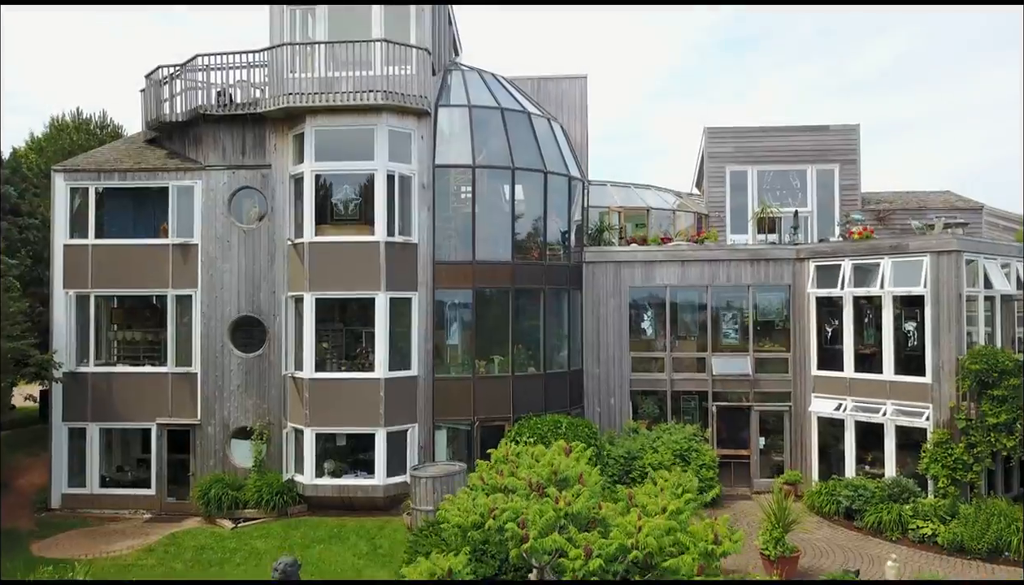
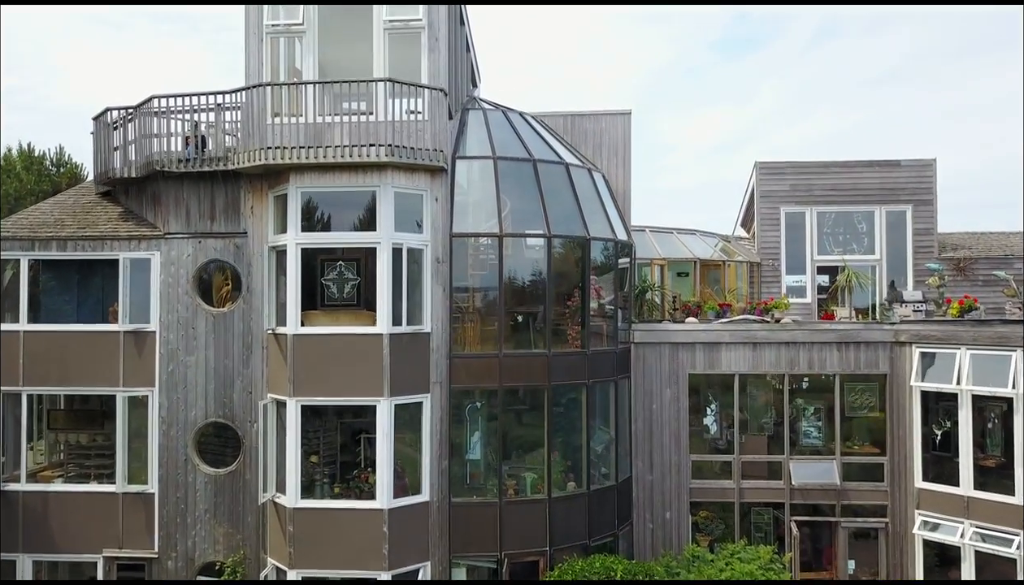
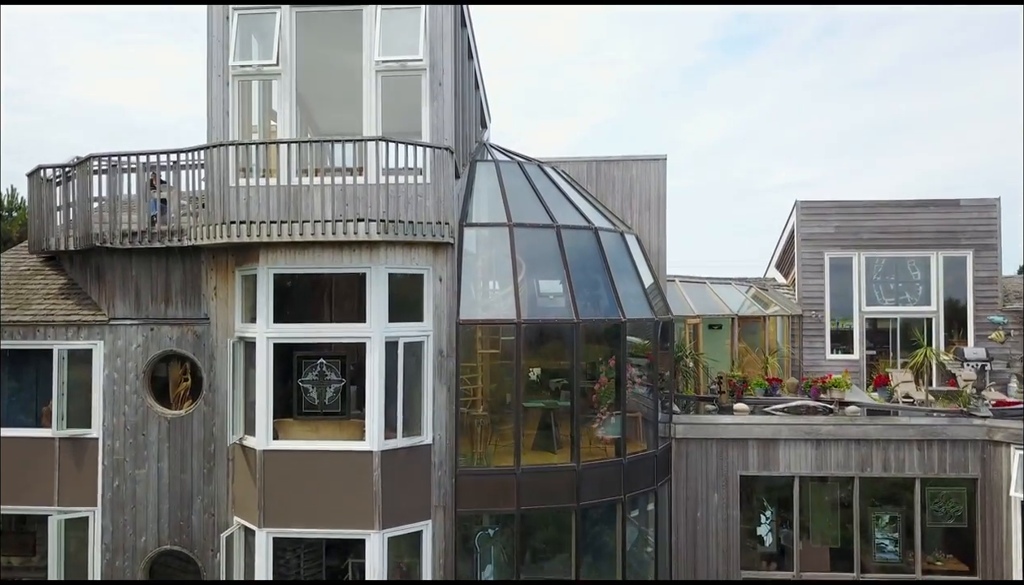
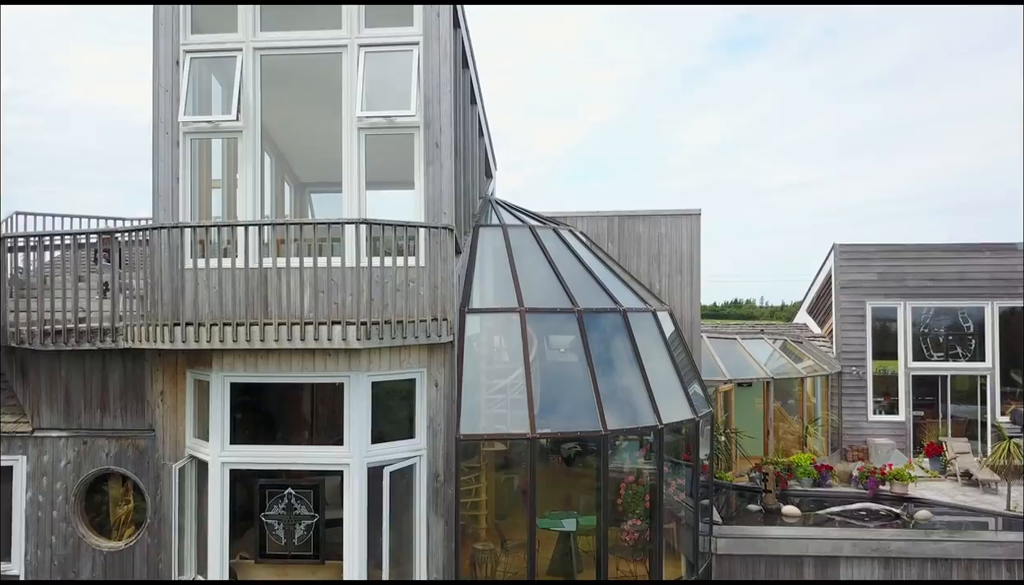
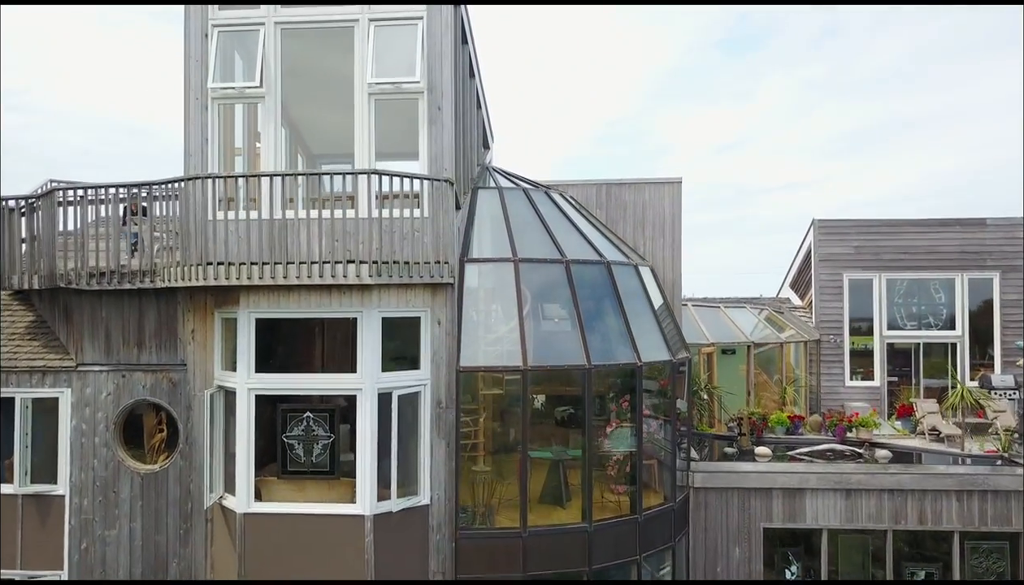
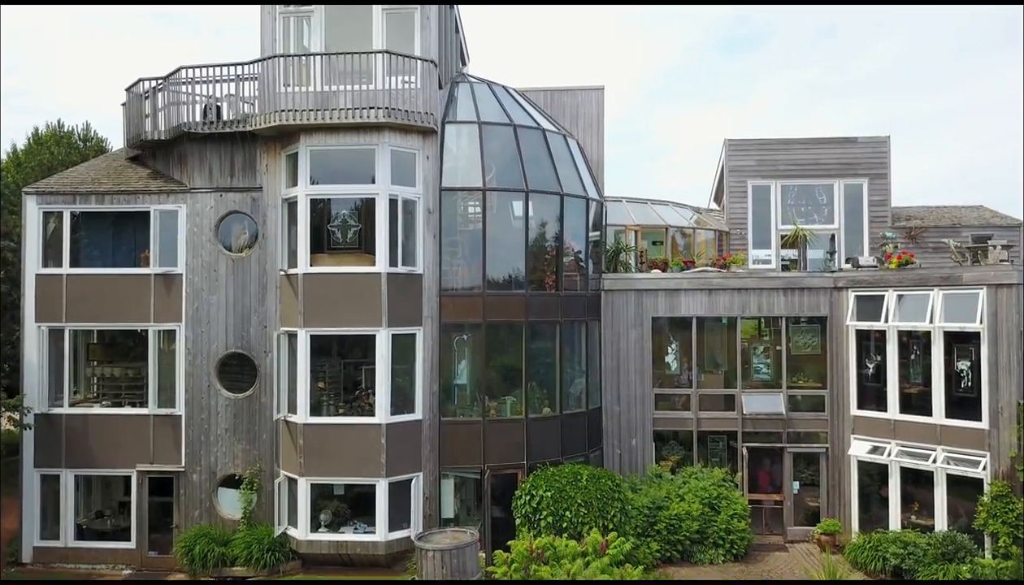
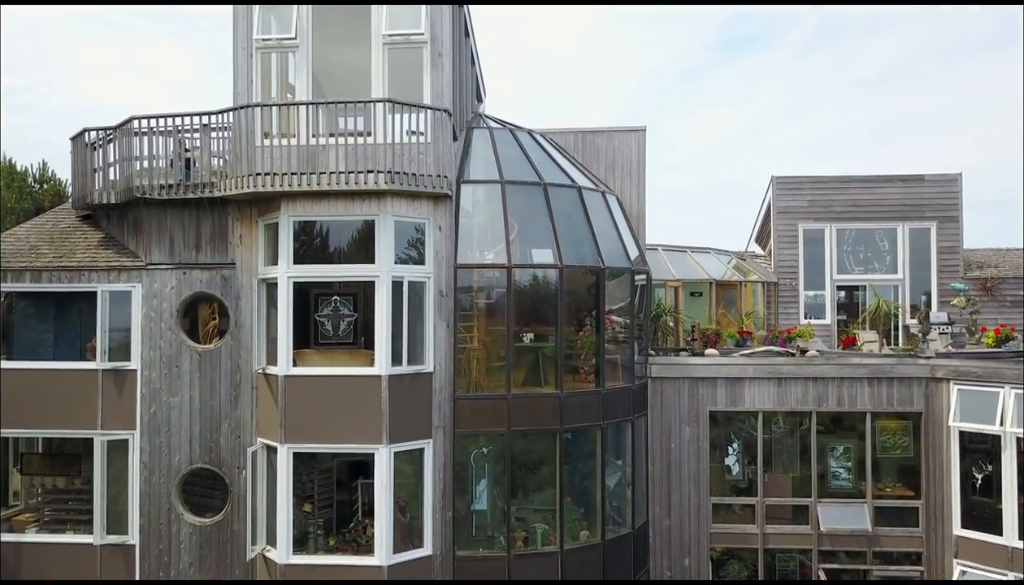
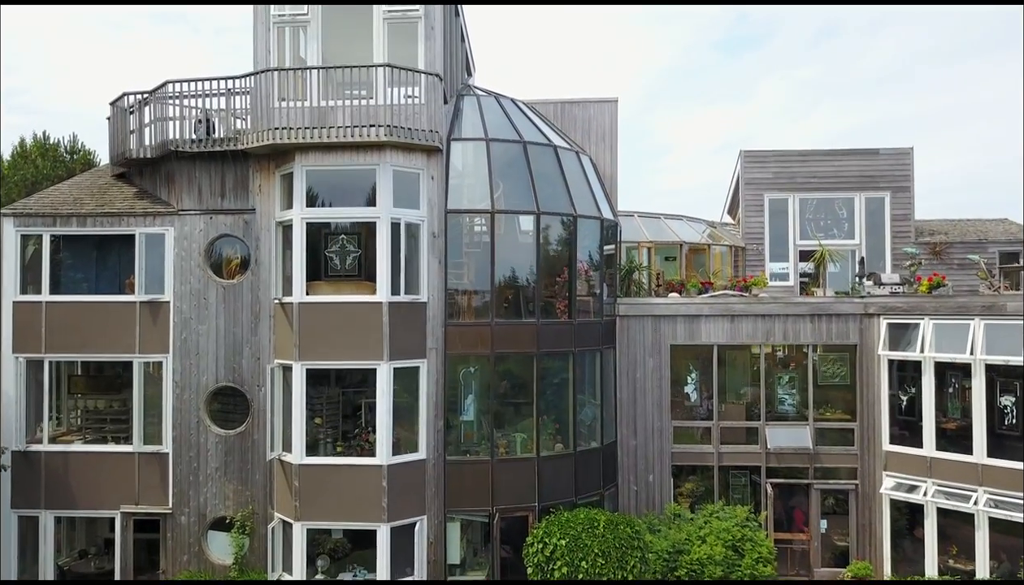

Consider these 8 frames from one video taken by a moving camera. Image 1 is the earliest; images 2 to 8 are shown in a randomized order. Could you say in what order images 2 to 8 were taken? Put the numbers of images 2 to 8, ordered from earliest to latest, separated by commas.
6, 8, 2, 7, 3, 5, 4
